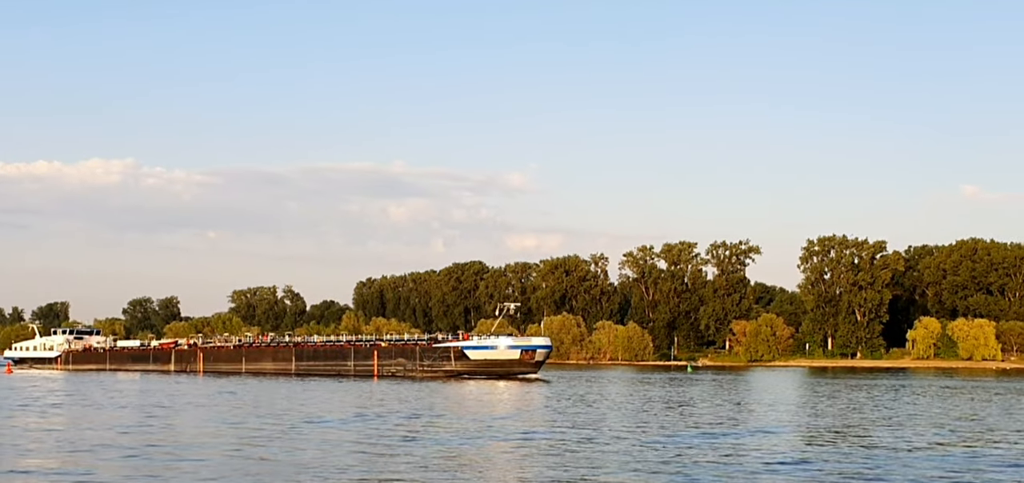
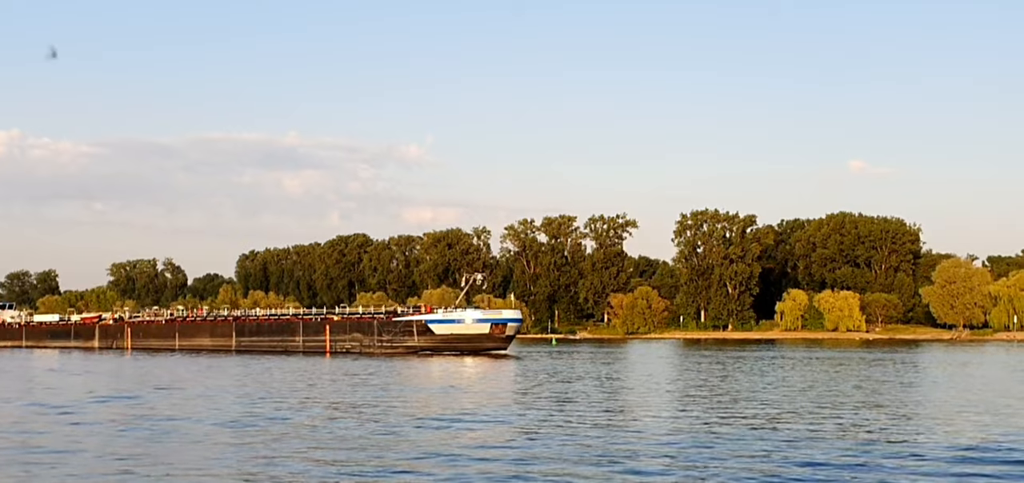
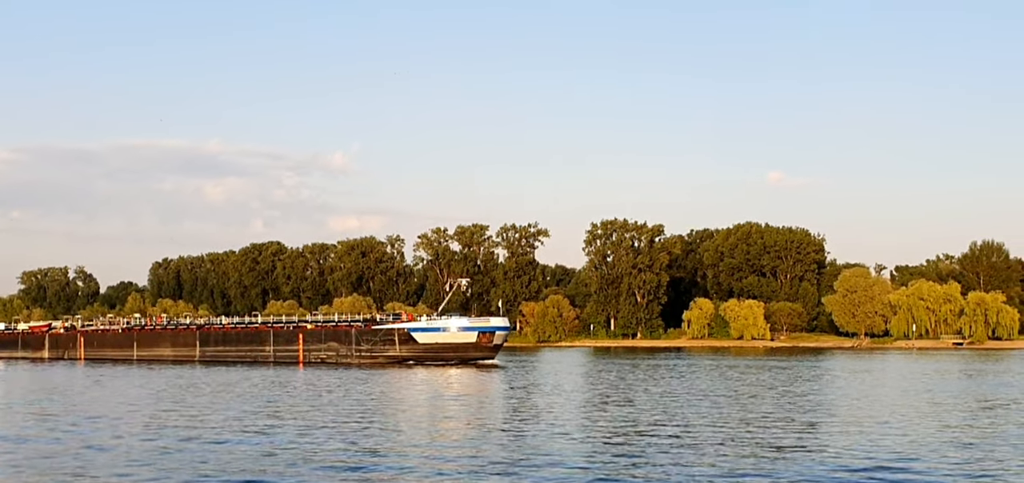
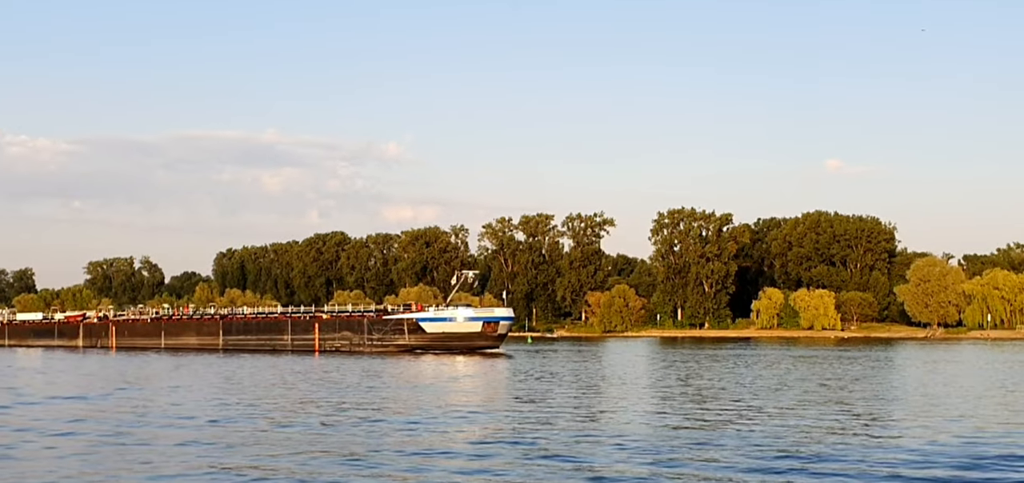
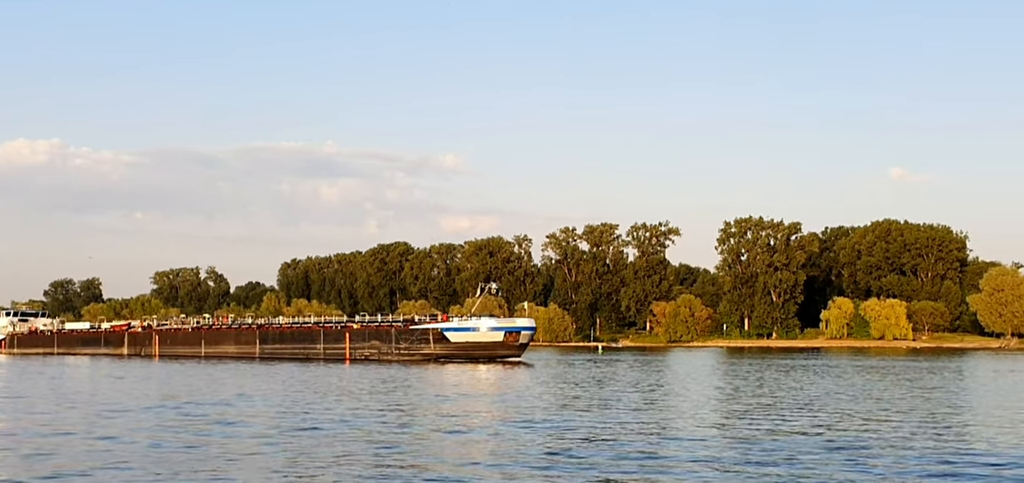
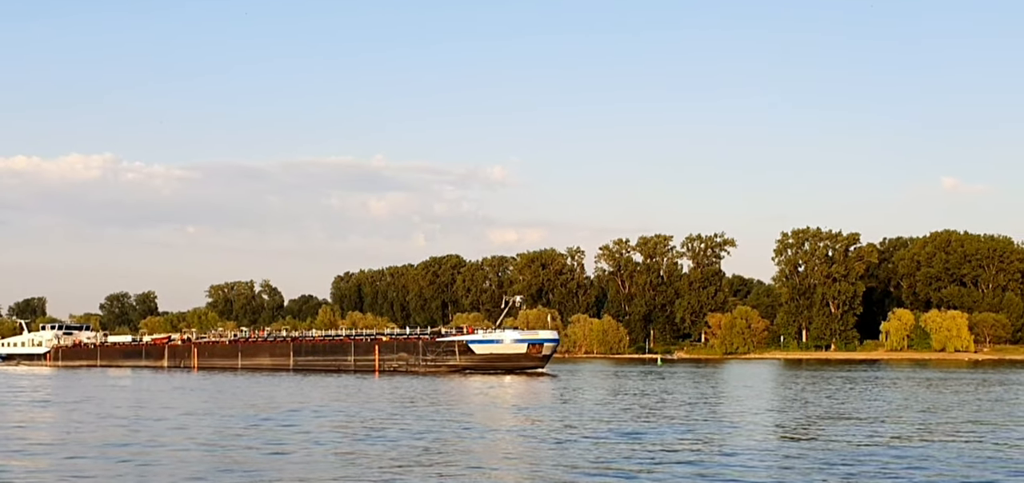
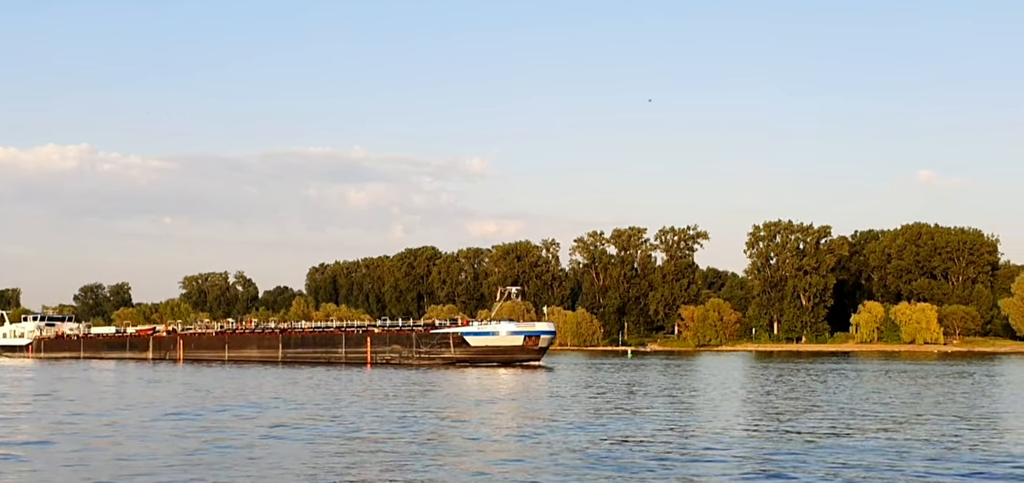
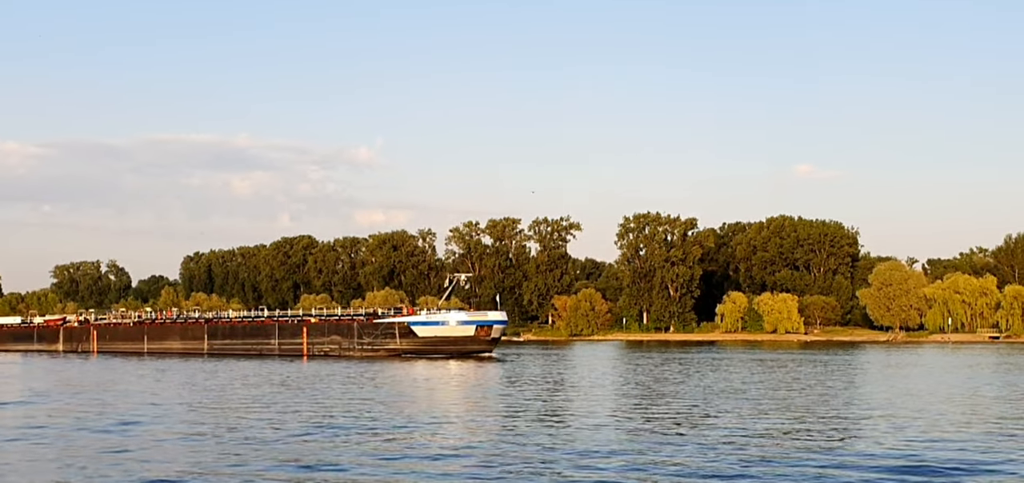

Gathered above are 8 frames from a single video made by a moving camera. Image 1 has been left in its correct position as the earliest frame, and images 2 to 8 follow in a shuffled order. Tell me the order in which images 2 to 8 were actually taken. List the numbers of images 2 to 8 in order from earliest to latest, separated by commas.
6, 7, 5, 2, 4, 8, 3
